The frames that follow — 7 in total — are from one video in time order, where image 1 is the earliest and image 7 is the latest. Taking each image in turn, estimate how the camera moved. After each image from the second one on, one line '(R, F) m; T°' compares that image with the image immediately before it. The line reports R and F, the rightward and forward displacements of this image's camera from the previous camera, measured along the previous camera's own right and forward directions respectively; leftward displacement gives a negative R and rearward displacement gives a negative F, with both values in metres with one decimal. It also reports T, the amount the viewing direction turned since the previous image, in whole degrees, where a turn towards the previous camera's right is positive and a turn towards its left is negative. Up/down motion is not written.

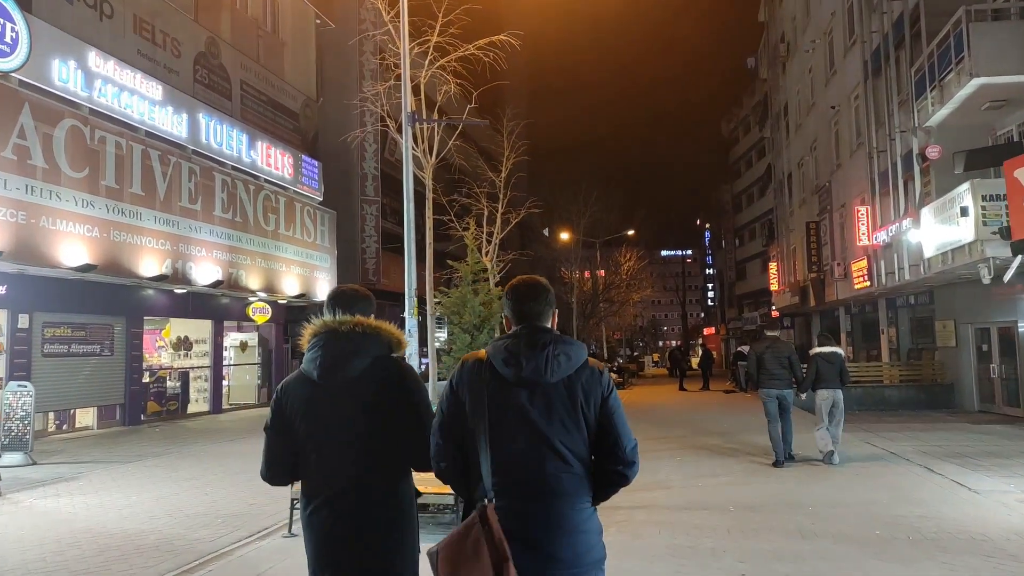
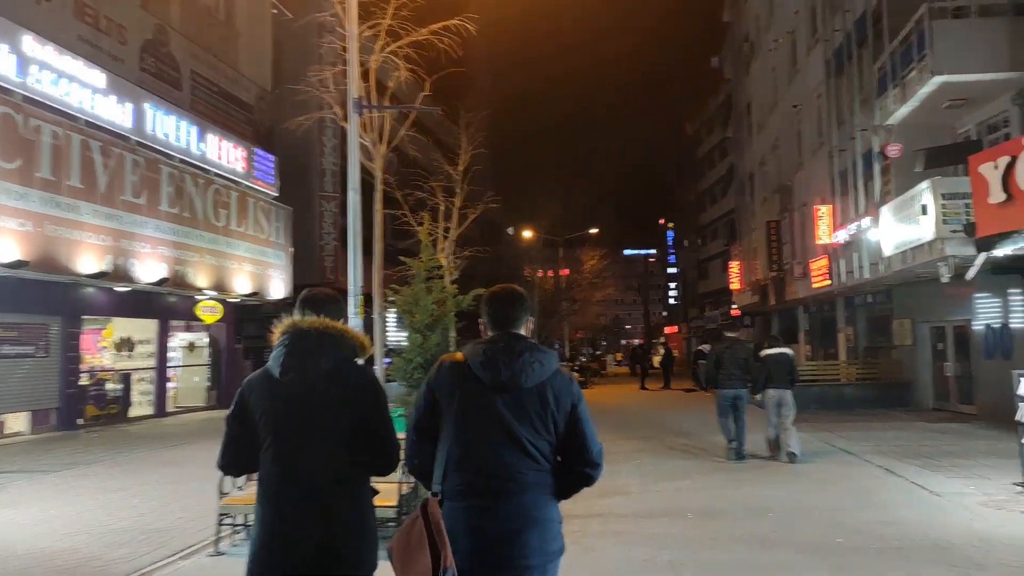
(+0.1, +0.4) m; +3°
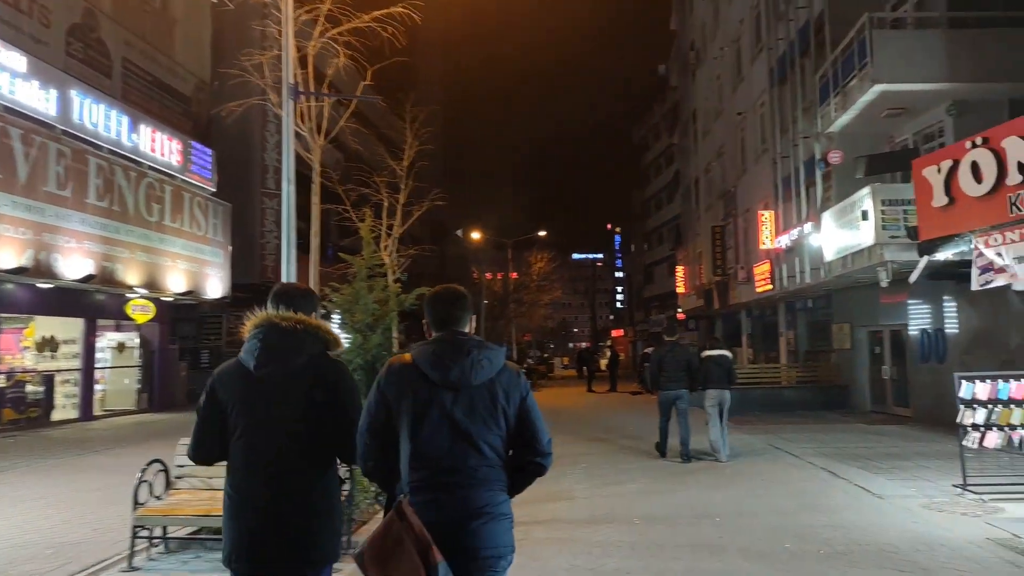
(0.0, +0.3) m; +4°
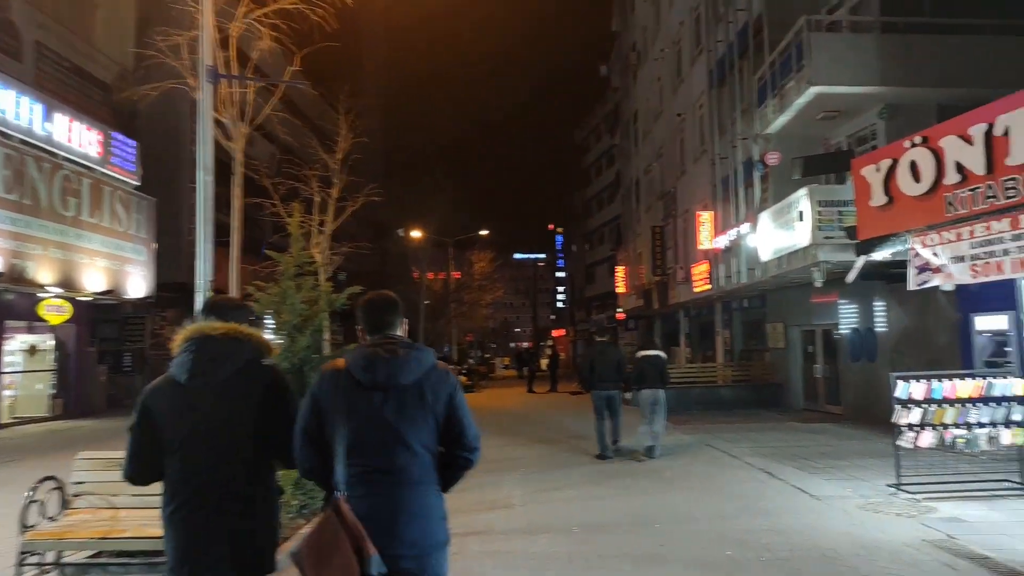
(+0.1, +0.3) m; +5°
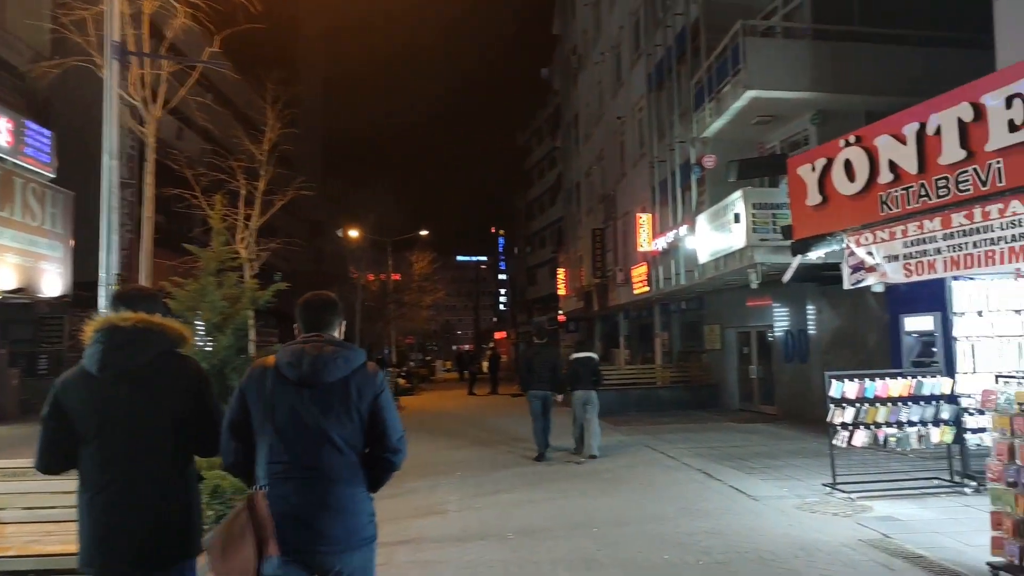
(+0.1, +0.3) m; +5°
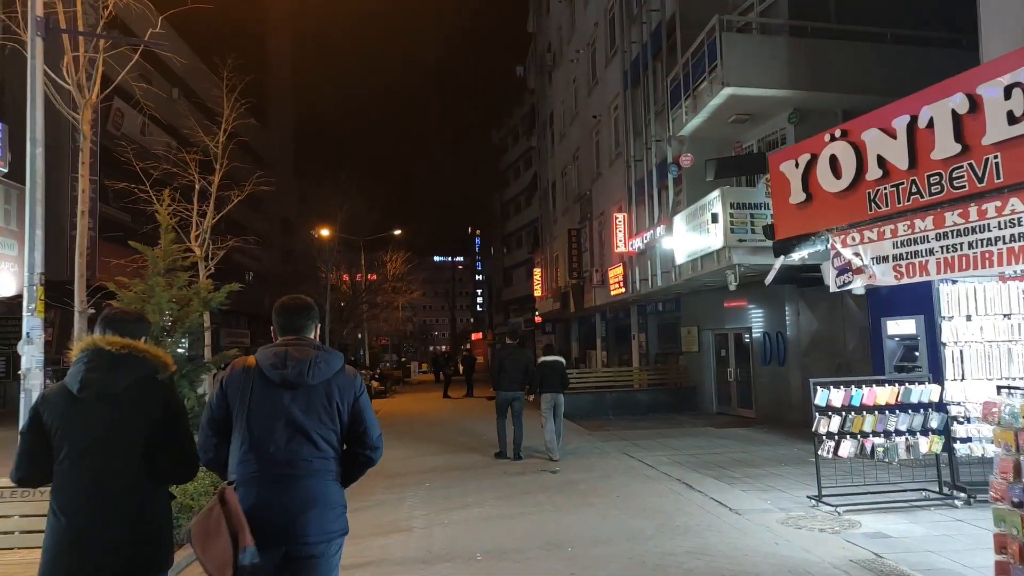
(+0.1, +0.4) m; +2°
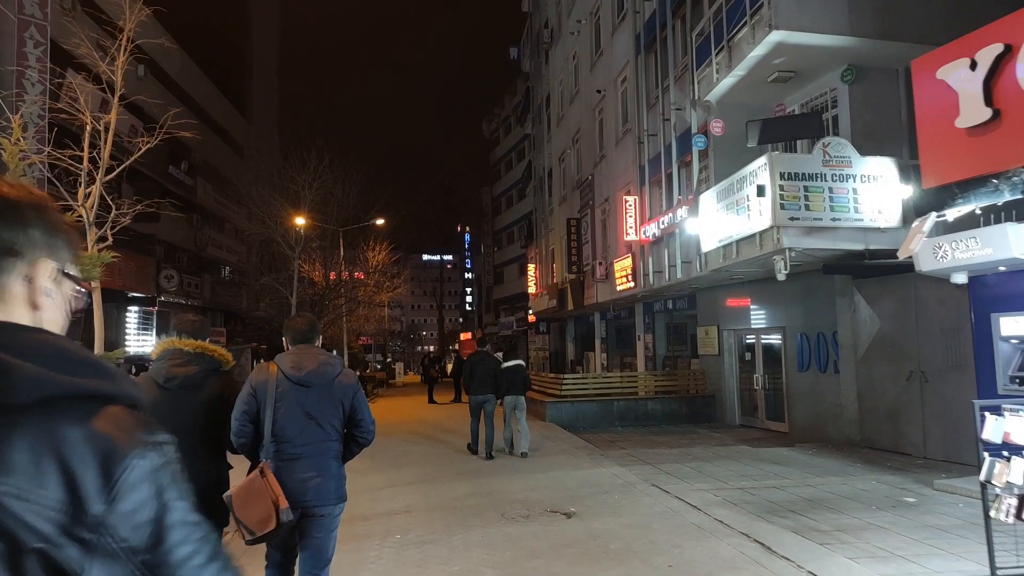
(-0.1, +2.5) m; +1°
